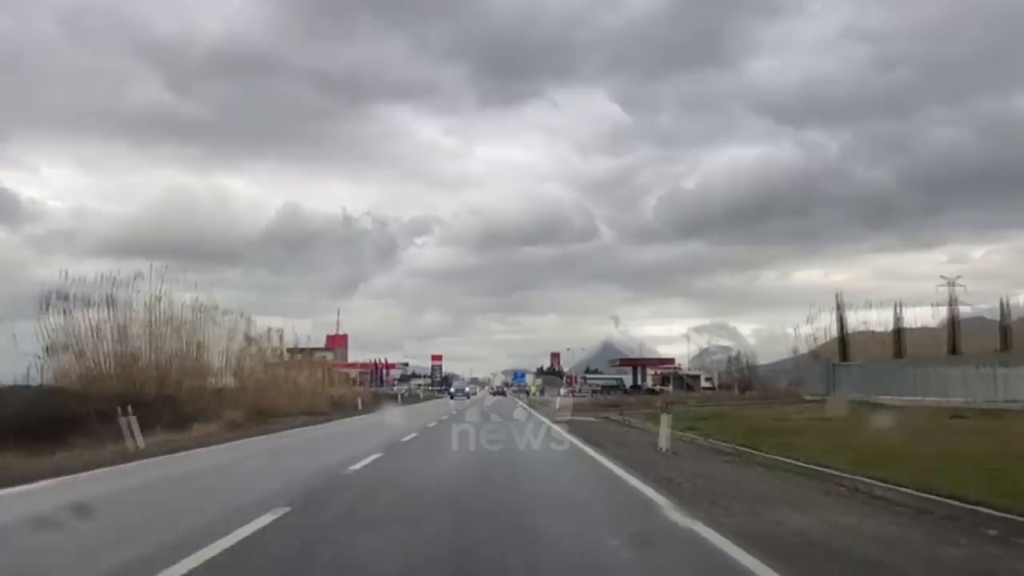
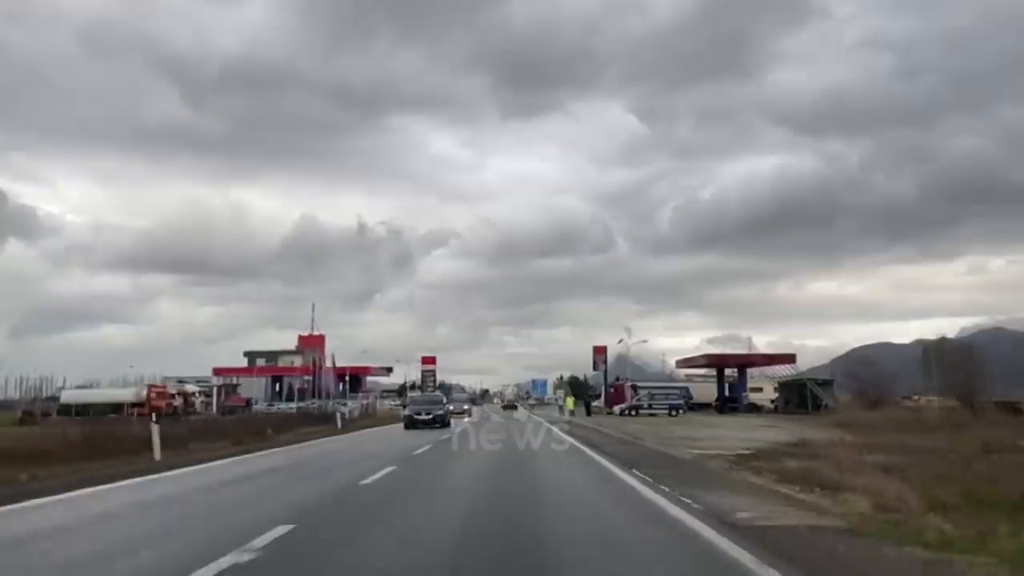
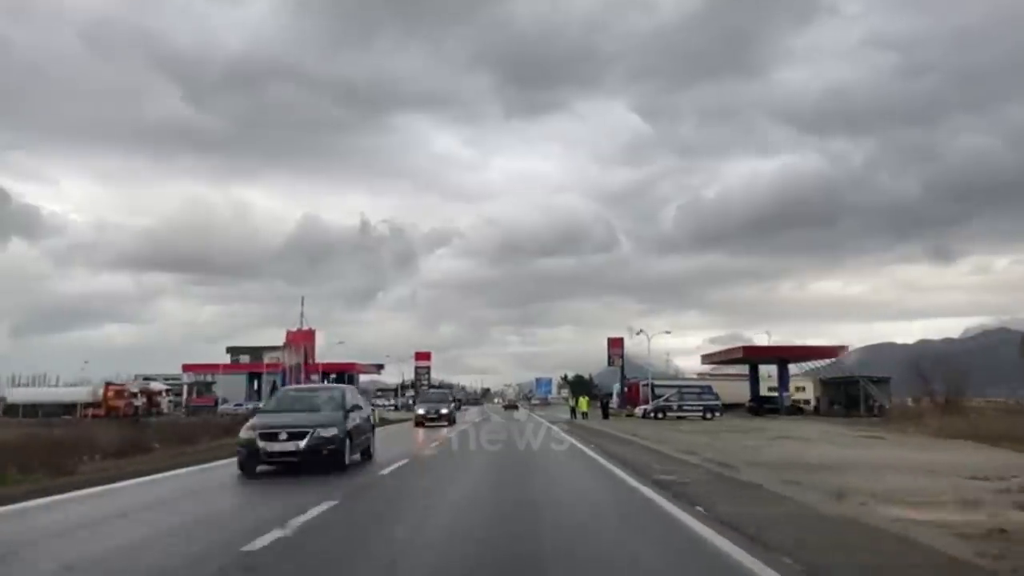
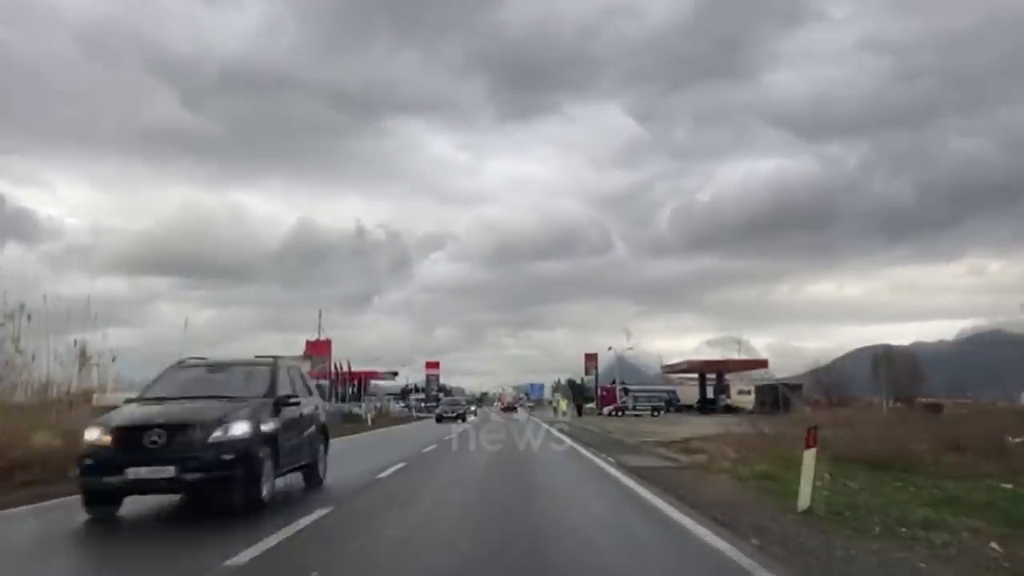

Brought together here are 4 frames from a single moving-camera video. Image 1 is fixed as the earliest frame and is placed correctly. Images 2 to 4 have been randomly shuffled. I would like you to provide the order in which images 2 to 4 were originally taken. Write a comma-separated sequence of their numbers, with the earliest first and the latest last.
4, 2, 3
